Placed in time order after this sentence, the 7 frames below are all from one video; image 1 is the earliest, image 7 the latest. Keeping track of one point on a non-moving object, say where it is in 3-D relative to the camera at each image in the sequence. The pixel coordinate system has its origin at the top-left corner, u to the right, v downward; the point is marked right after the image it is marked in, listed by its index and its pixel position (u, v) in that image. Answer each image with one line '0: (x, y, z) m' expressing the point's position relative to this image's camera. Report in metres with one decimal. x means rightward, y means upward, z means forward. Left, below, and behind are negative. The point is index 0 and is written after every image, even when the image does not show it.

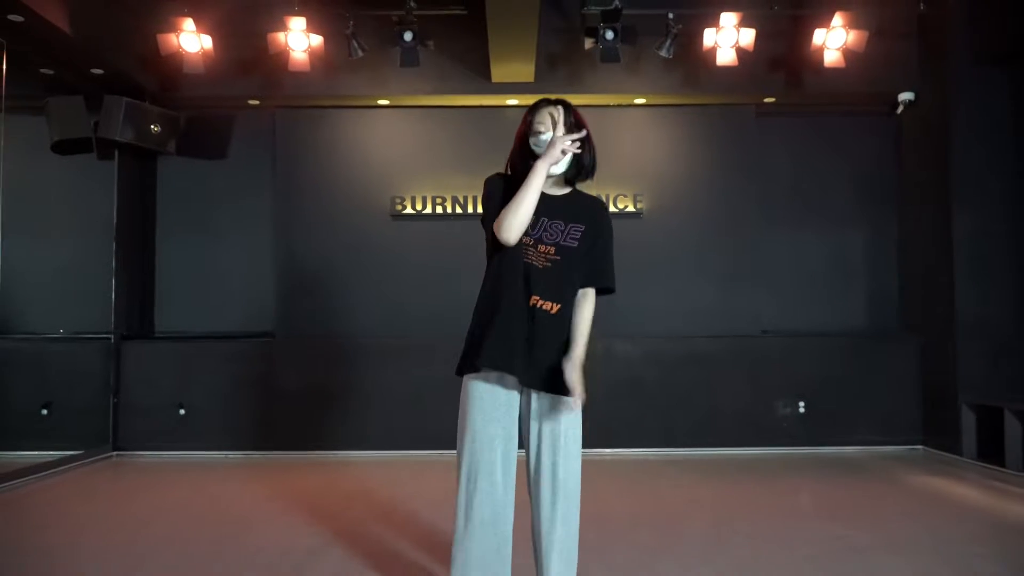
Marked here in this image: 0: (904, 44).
0: (+3.0, +1.8, +5.0) m
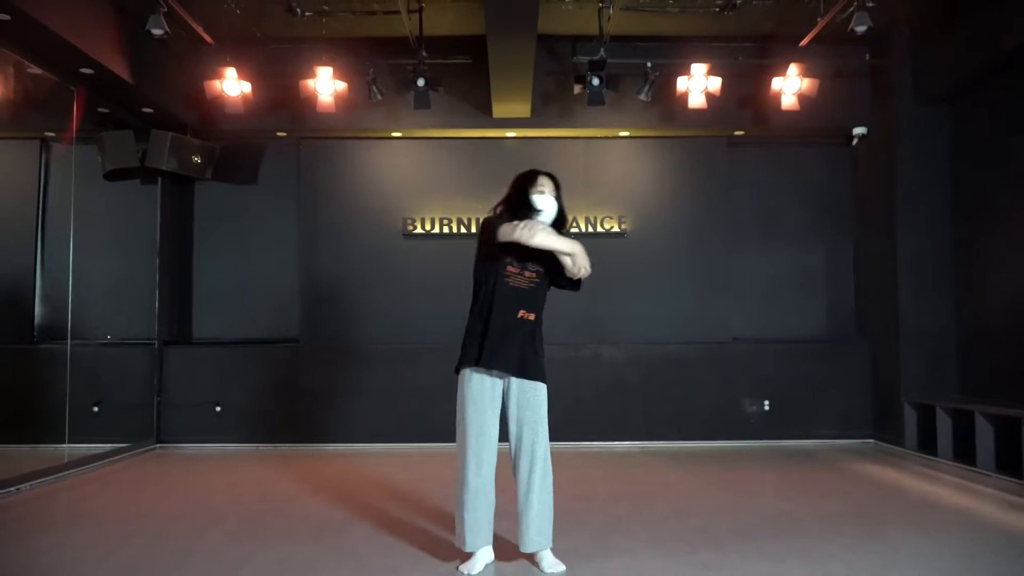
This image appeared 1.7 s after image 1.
0: (+3.0, +1.7, +5.6) m
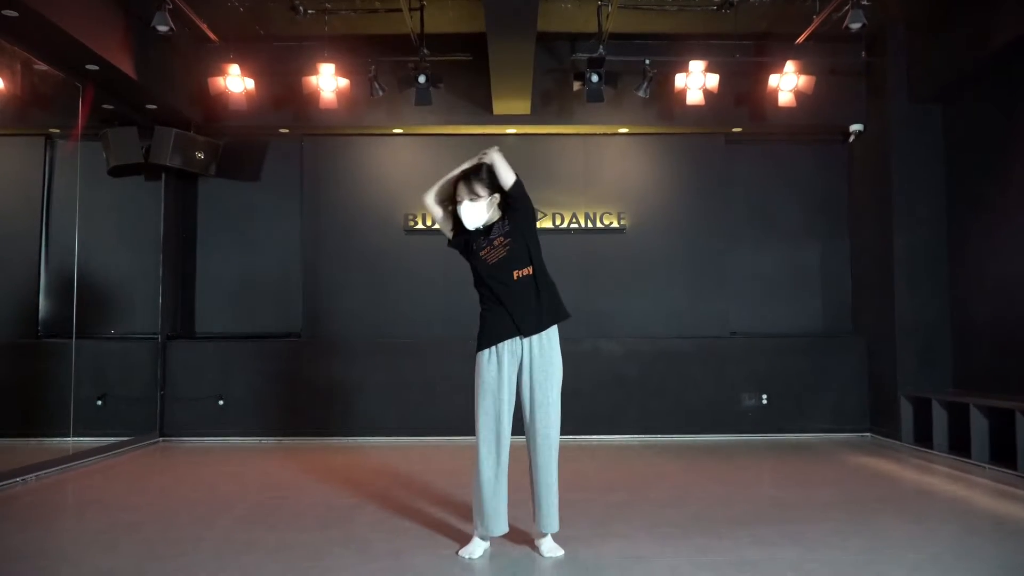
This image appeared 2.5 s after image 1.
0: (+3.0, +1.8, +5.7) m
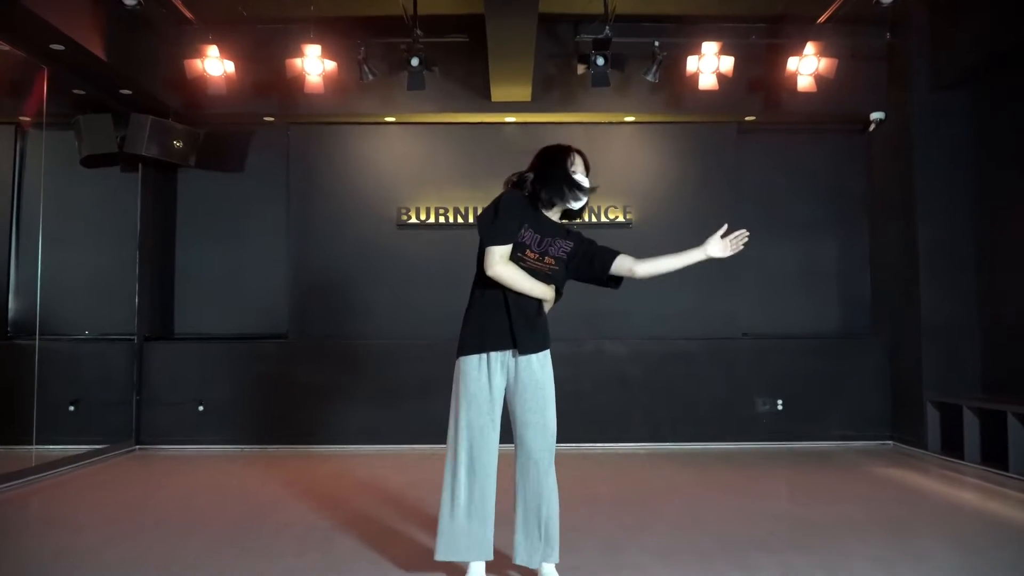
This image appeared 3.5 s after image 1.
0: (+3.0, +1.8, +5.3) m
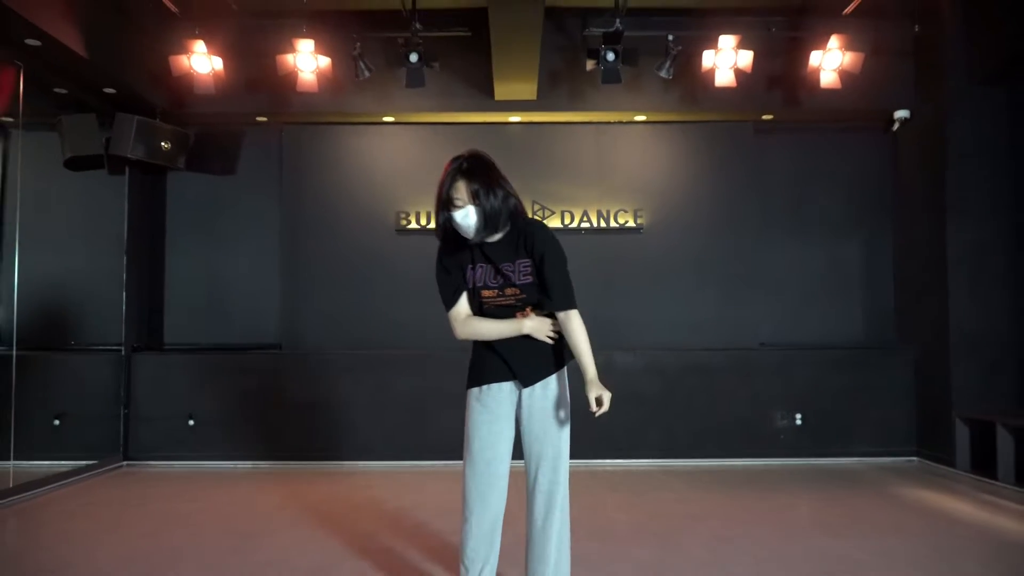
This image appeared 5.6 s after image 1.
0: (+3.0, +1.7, +5.1) m
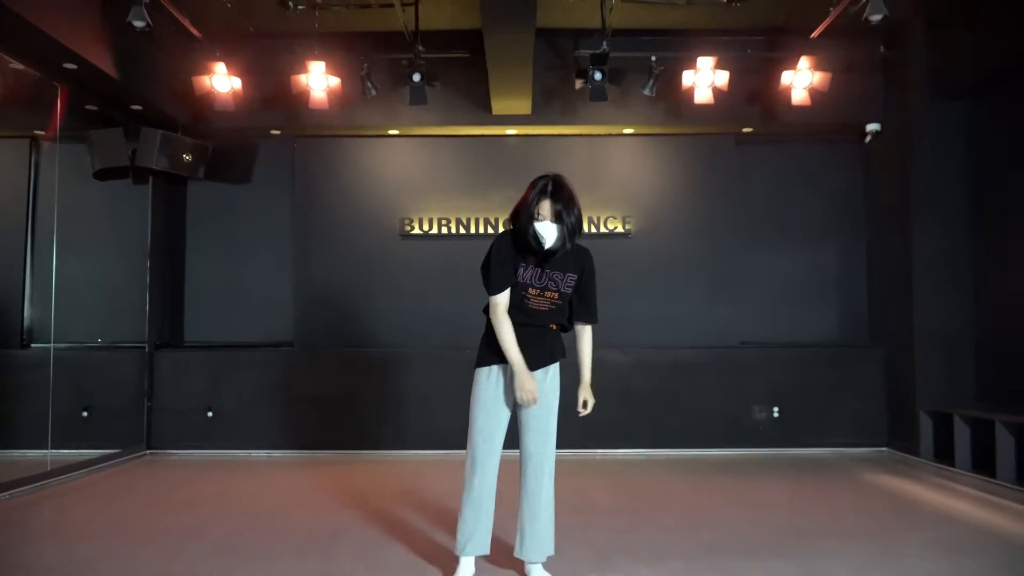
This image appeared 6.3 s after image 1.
0: (+3.0, +1.7, +5.4) m
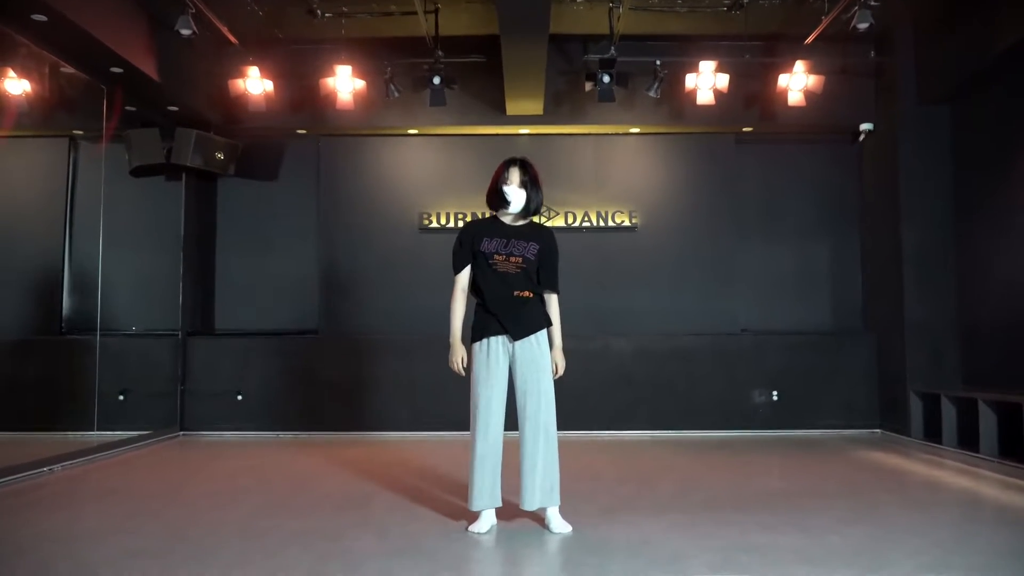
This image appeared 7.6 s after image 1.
0: (+3.1, +1.8, +5.7) m
